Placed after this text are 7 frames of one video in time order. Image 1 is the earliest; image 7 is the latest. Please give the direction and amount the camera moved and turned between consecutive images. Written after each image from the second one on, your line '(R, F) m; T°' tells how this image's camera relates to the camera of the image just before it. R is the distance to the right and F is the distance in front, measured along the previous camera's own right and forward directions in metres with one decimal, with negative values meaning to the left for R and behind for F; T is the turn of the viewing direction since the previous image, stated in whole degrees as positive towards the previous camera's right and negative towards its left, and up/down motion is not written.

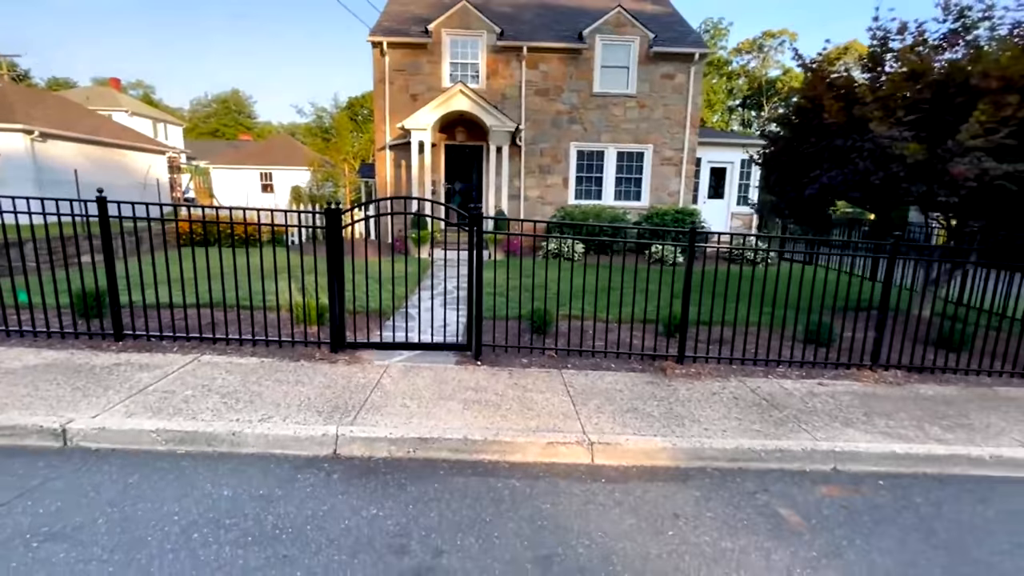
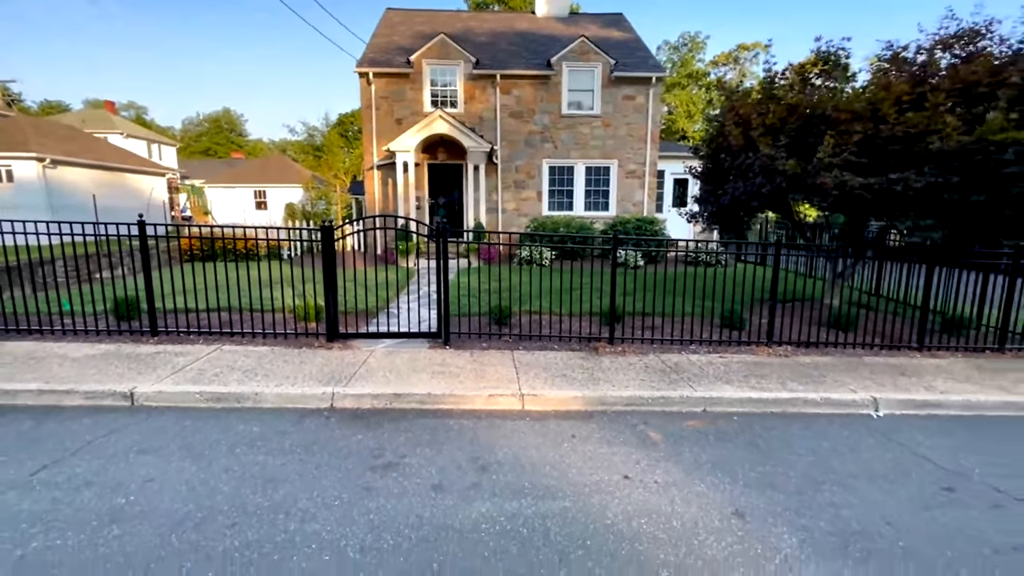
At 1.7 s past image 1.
(+0.4, -1.2) m; +1°
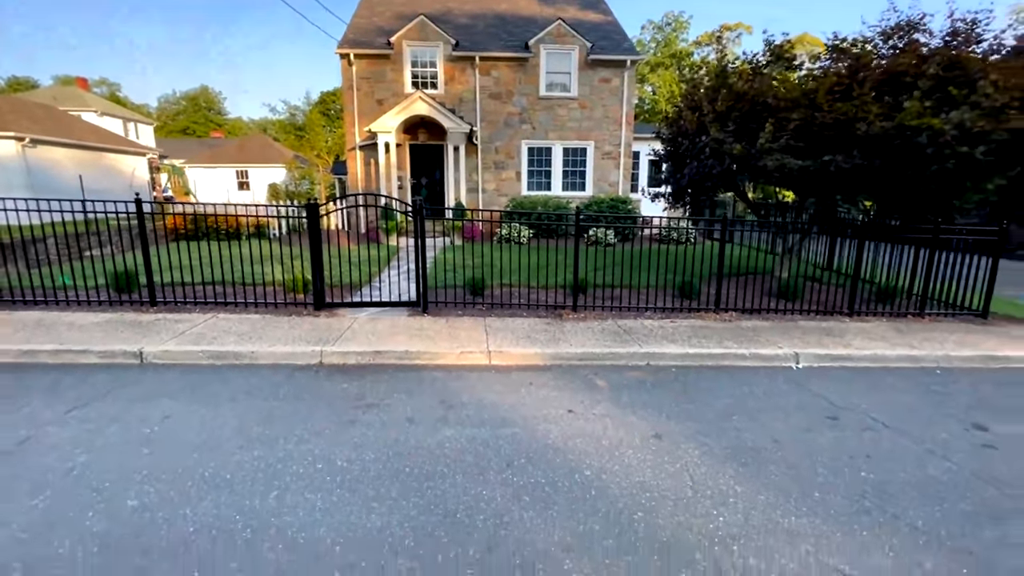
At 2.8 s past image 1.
(+0.2, -0.6) m; +2°
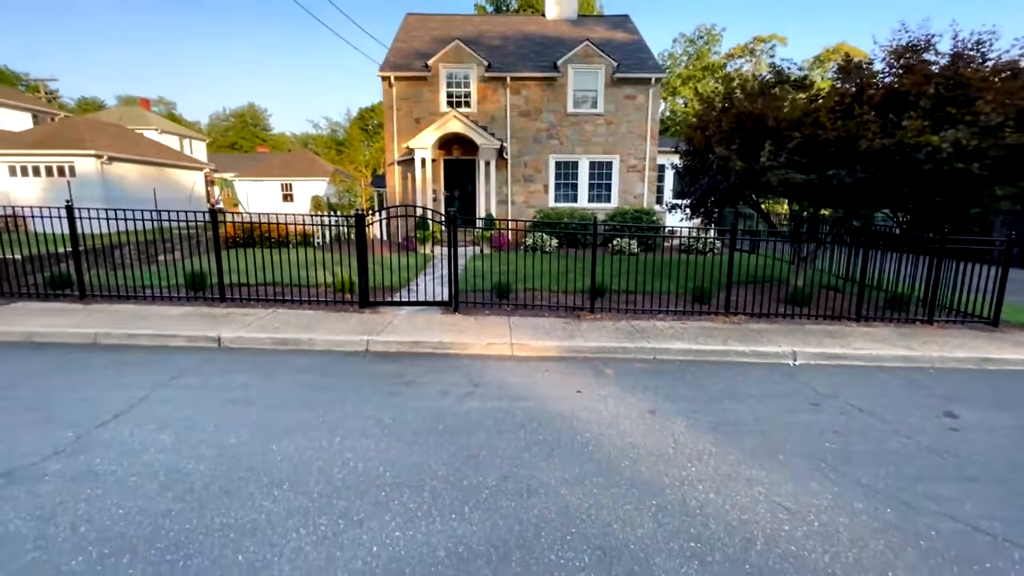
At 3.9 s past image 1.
(+0.1, -0.7) m; -4°
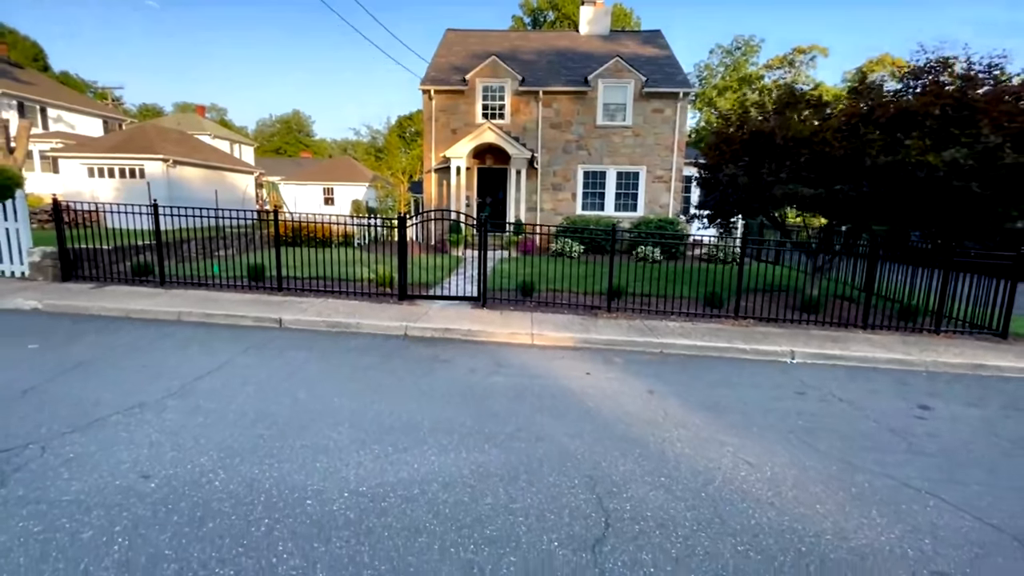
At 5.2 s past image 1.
(+0.1, -0.7) m; -4°
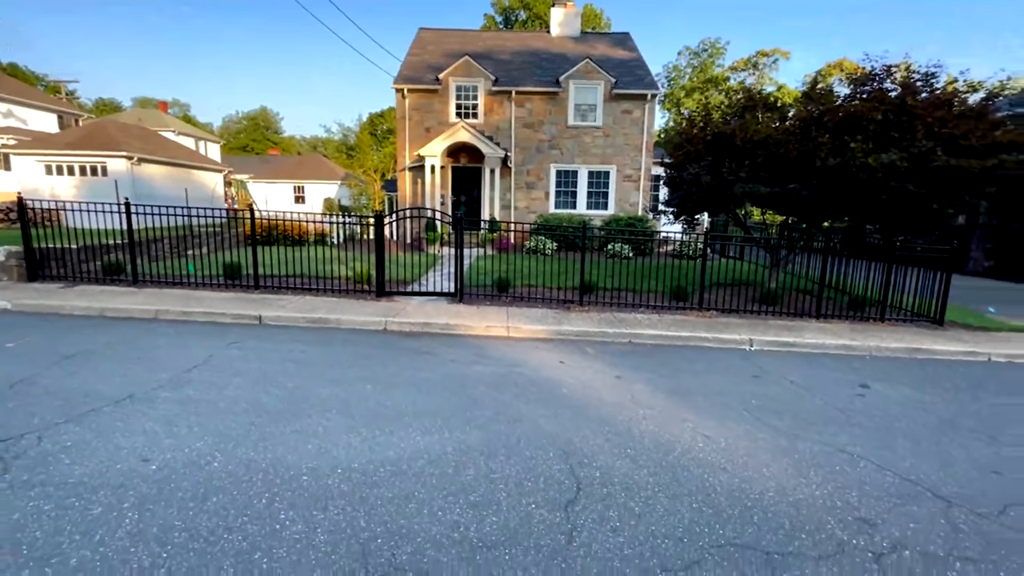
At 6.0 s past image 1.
(0.0, -0.3) m; +3°
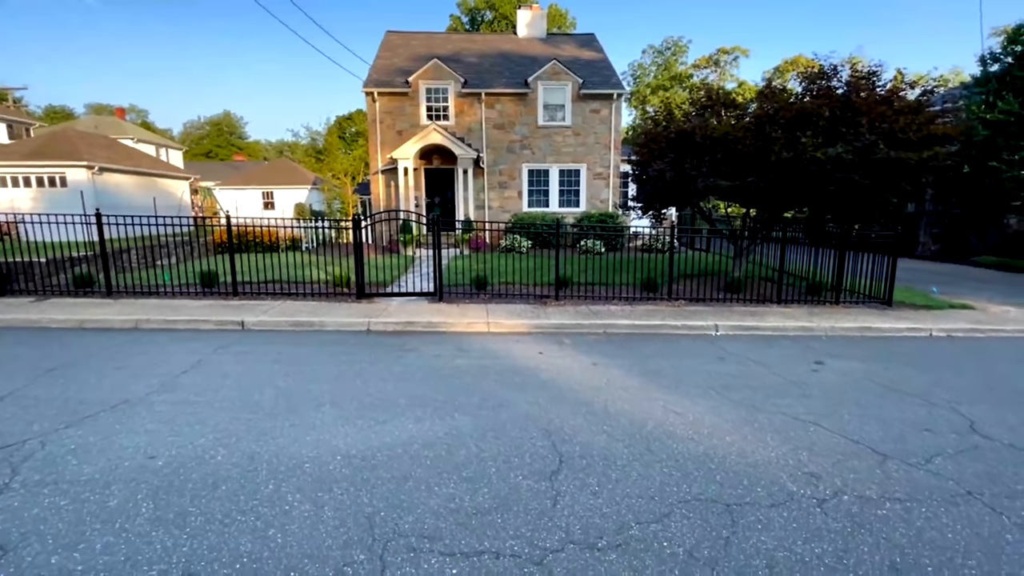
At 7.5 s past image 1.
(0.0, -0.3) m; +3°
